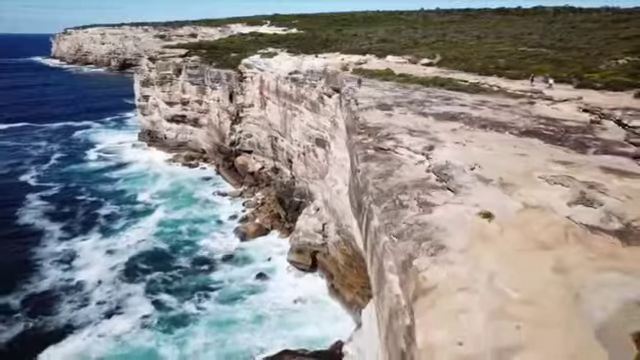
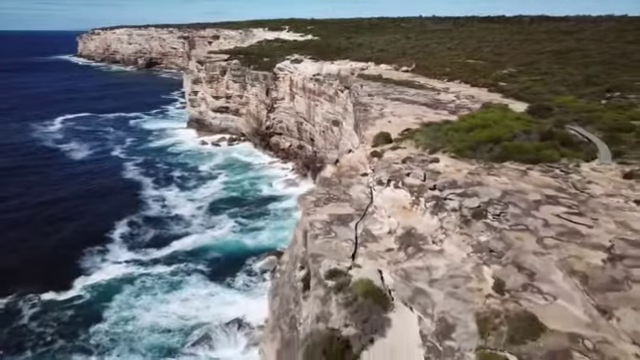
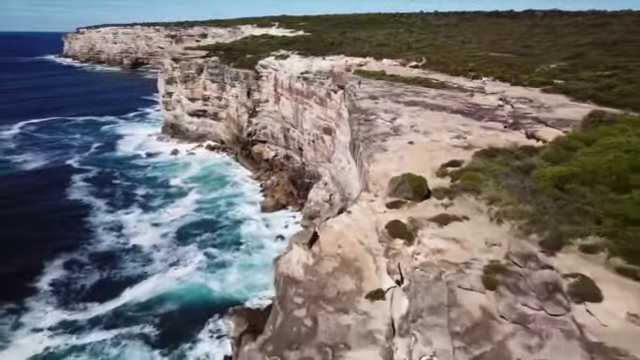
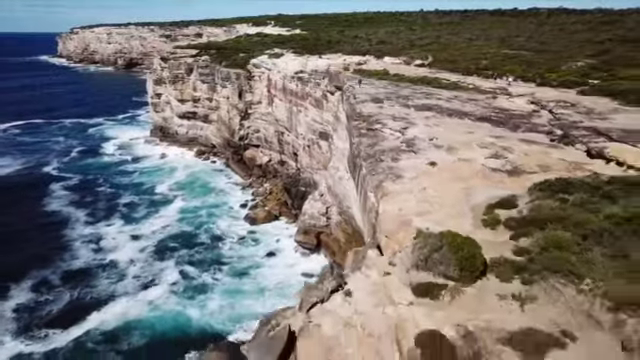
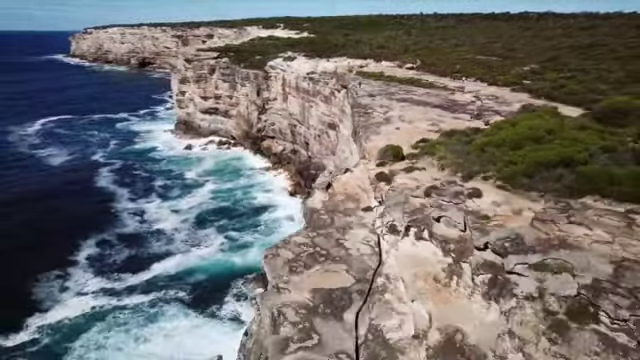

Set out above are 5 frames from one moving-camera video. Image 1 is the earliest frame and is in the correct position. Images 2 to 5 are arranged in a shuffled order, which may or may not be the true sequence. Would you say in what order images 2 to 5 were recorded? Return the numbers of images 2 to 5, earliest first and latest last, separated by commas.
4, 3, 5, 2
